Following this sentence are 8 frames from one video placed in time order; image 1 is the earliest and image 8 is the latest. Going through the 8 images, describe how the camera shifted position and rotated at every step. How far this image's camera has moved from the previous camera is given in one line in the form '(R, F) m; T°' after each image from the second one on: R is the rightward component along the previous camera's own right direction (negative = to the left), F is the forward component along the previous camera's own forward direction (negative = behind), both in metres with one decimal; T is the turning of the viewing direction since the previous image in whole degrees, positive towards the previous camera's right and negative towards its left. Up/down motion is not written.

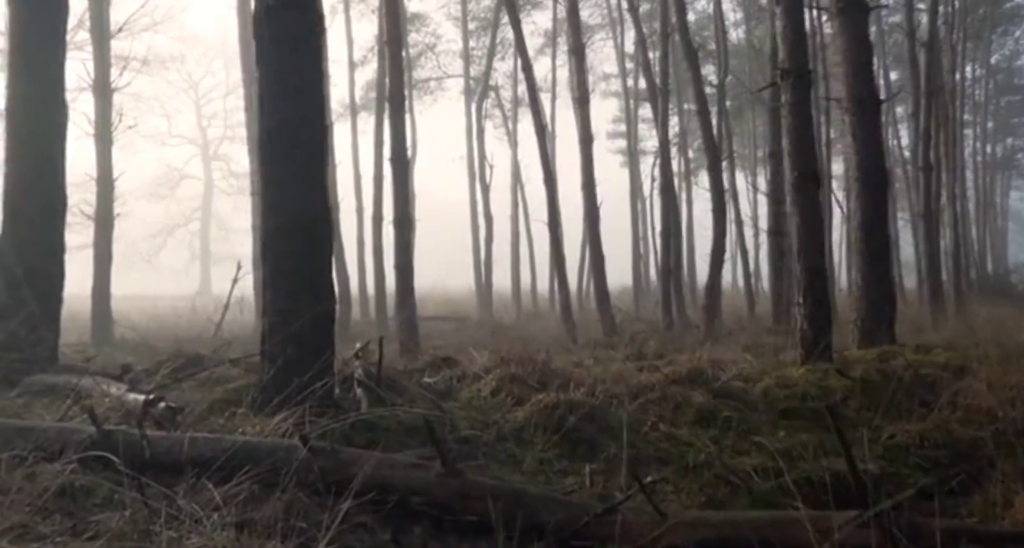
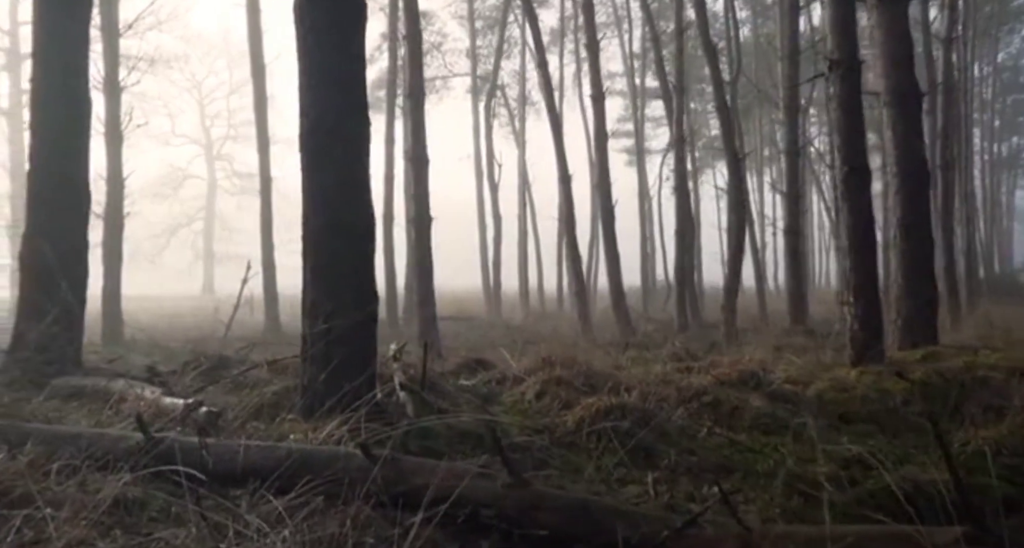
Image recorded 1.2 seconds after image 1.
(-0.4, +0.2) m; 0°
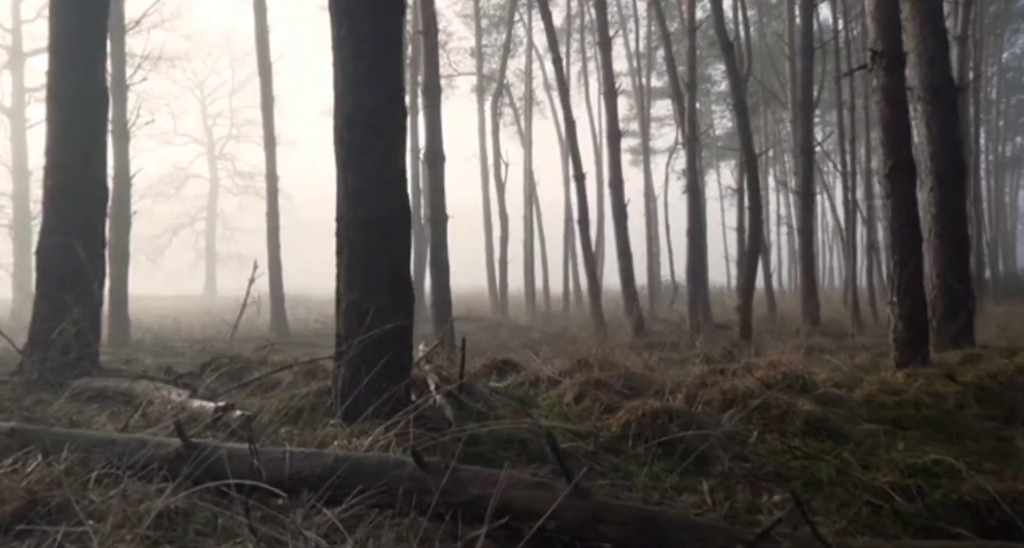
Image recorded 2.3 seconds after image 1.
(-0.3, +0.2) m; 0°
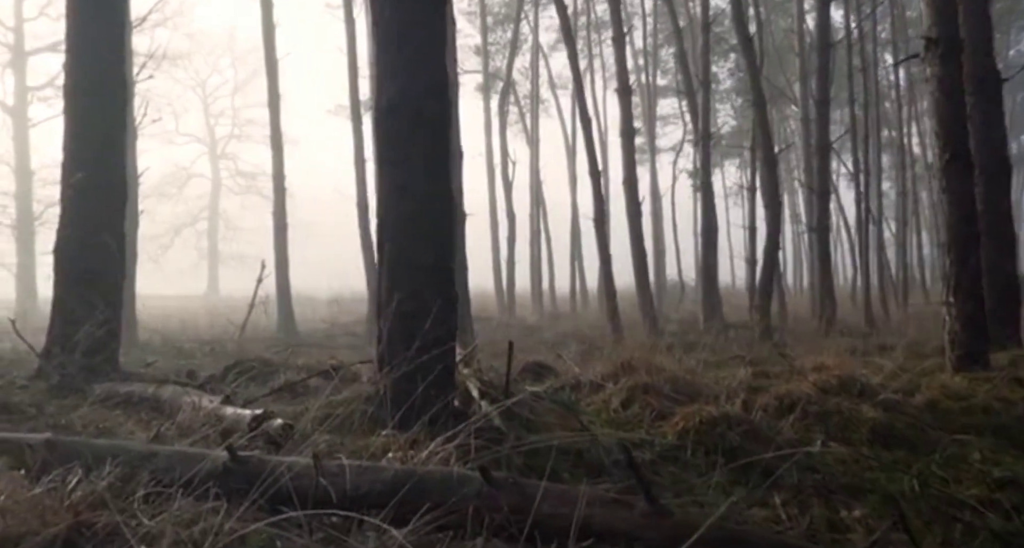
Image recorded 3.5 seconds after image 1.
(-0.3, +0.3) m; 0°
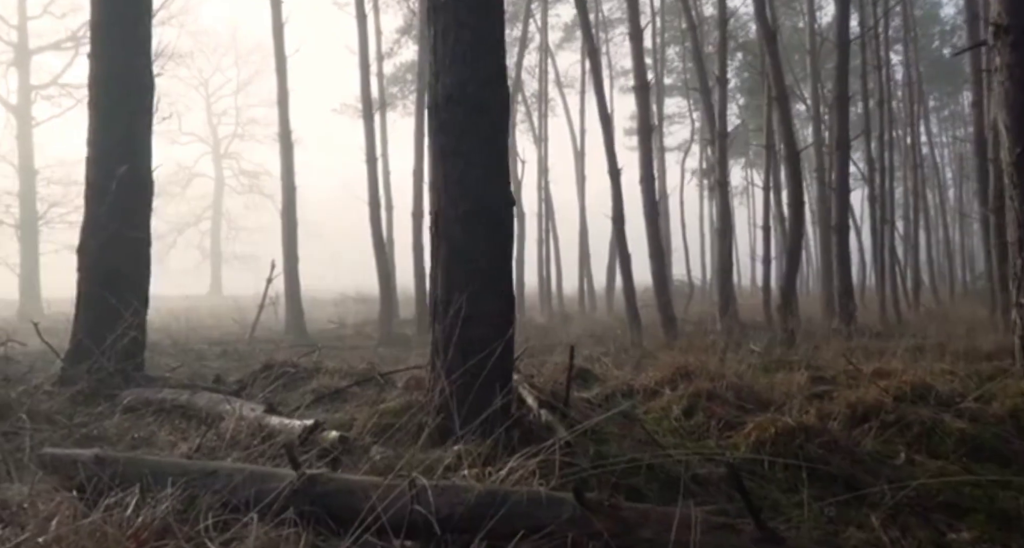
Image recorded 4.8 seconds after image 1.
(-0.4, +0.3) m; 0°
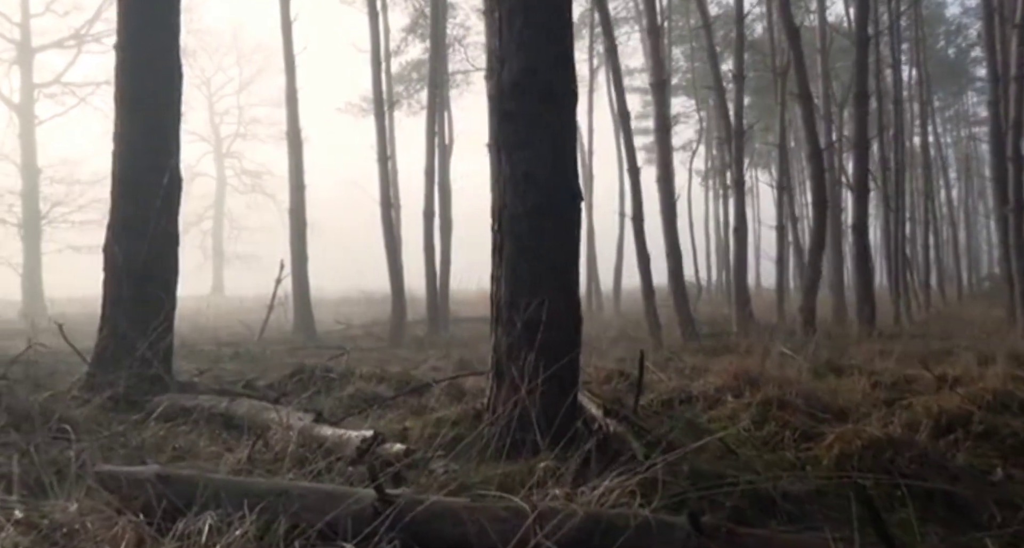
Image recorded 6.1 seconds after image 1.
(-0.4, +0.3) m; 0°
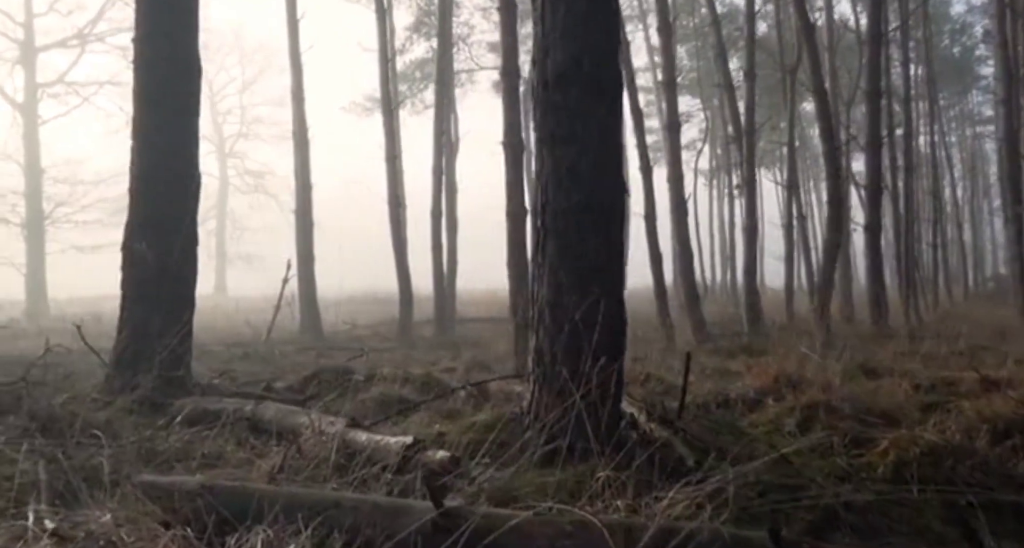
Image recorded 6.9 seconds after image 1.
(-0.2, +0.2) m; 0°
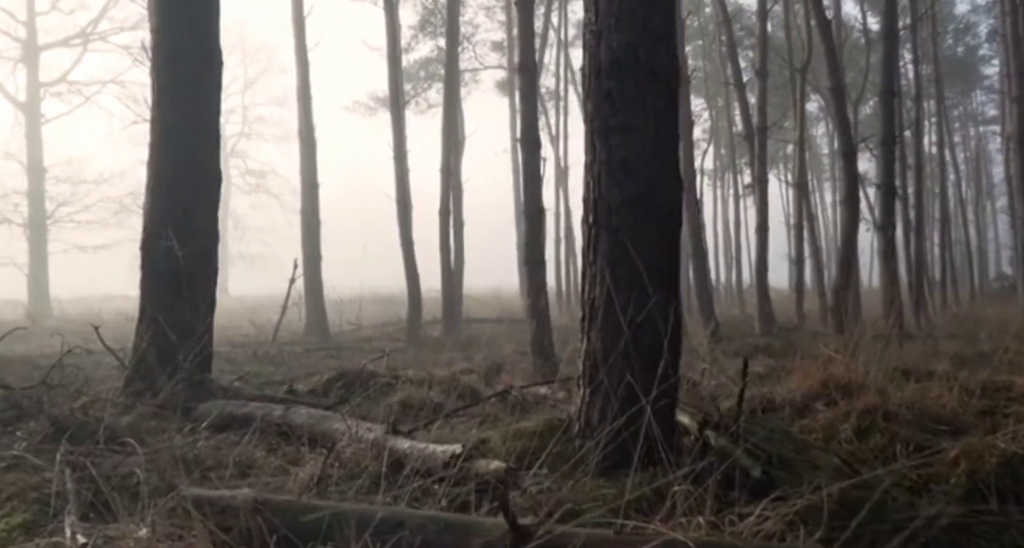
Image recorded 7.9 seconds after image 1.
(-0.3, +0.2) m; 0°
